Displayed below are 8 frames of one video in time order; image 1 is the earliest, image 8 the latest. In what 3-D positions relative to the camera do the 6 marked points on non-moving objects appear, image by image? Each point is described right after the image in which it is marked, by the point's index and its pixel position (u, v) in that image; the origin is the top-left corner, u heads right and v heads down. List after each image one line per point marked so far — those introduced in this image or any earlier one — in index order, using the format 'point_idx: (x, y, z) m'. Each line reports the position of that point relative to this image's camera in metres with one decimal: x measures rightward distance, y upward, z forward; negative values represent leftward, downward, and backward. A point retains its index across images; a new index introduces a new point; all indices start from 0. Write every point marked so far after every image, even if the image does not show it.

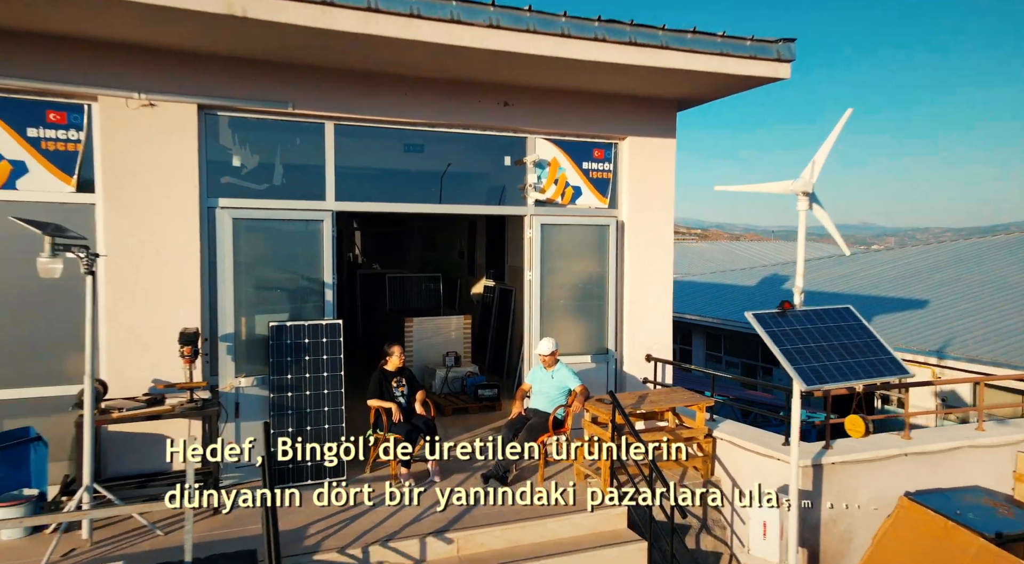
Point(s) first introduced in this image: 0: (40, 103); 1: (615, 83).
0: (-2.9, +1.1, +4.0) m
1: (+0.9, +1.6, +5.2) m
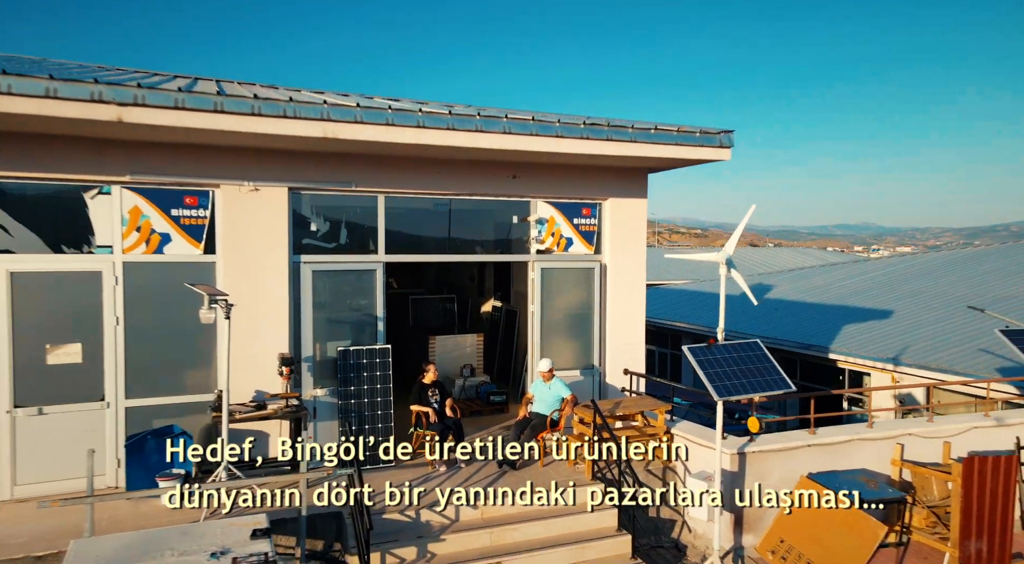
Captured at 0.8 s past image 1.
0: (-2.8, +0.8, +5.6) m
1: (+0.9, +1.2, +6.7) m
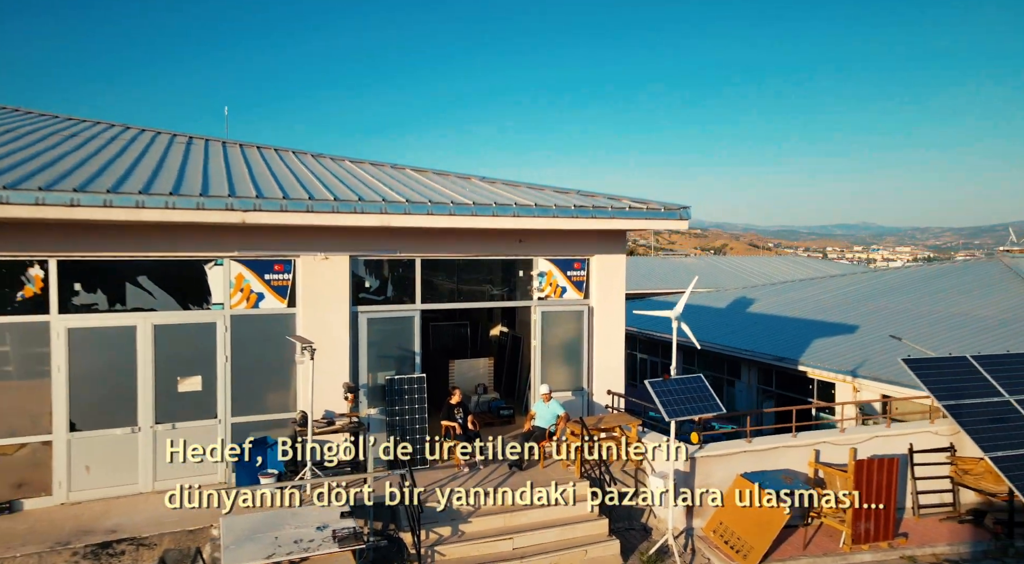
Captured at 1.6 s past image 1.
0: (-2.8, +0.2, +7.4) m
1: (+1.0, +0.7, +8.6) m
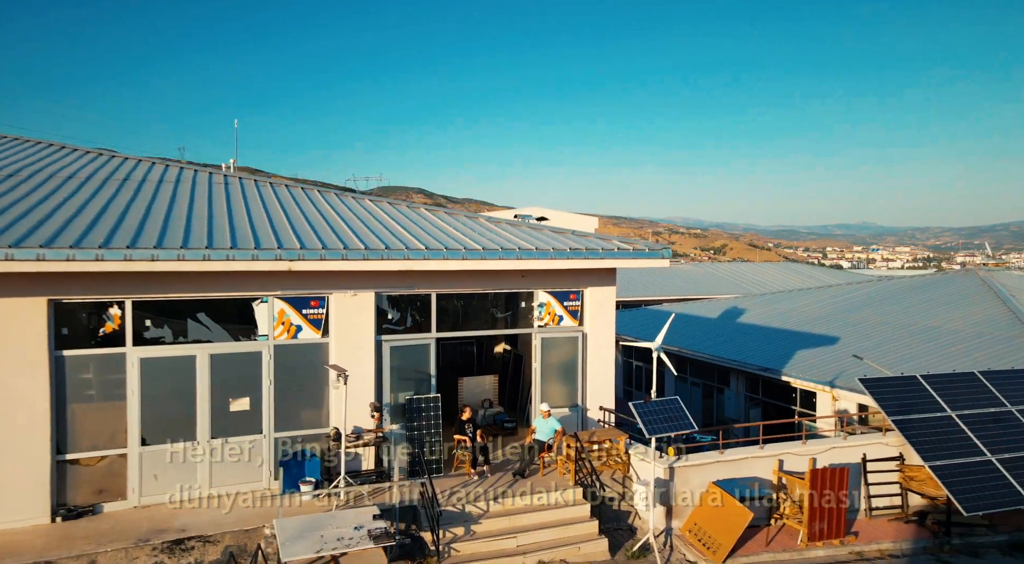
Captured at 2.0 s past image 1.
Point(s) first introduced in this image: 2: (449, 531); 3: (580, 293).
0: (-2.7, -0.2, +8.6) m
1: (+1.1, +0.2, +9.8) m
2: (-0.8, -3.0, +7.9) m
3: (+1.1, -0.2, +10.2) m
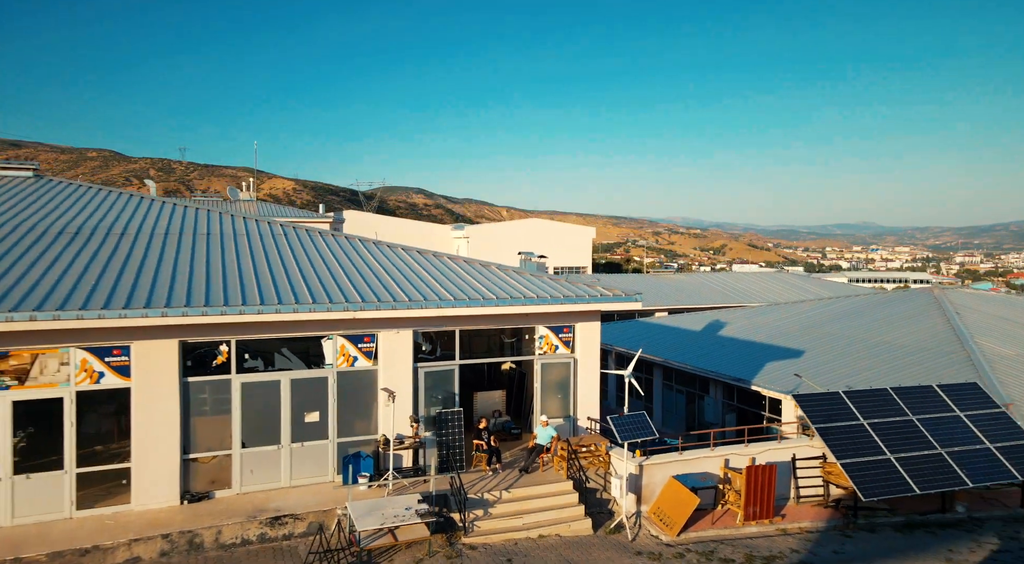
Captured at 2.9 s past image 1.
0: (-2.6, -0.9, +11.2) m
1: (+1.2, -0.5, +12.4) m
2: (-0.6, -3.7, +10.5) m
3: (+1.2, -0.9, +12.9) m
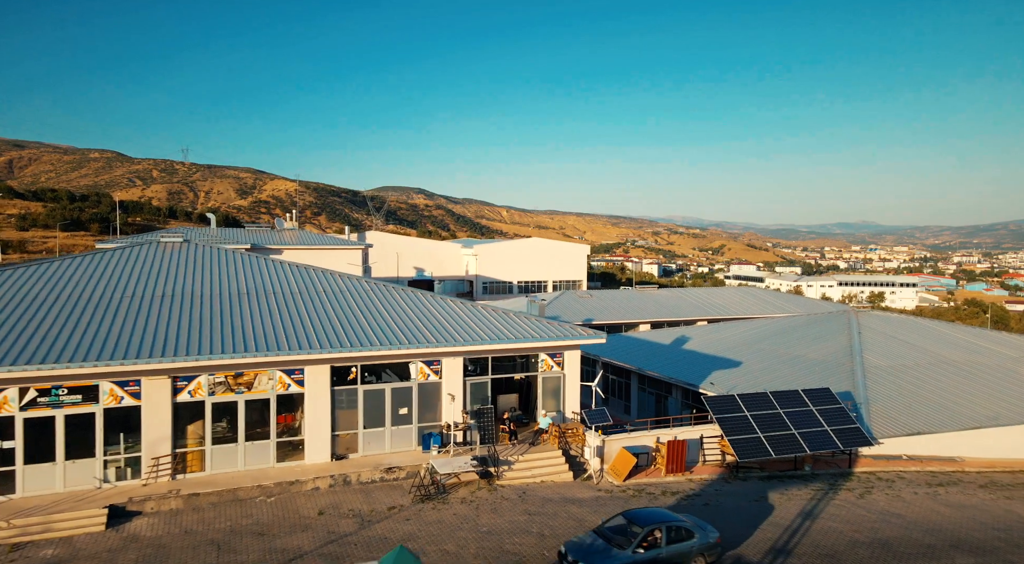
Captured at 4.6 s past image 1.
0: (-2.2, -2.2, +18.3) m
1: (+1.5, -1.8, +19.5) m
2: (-0.3, -5.0, +17.6) m
3: (+1.5, -2.2, +20.0) m
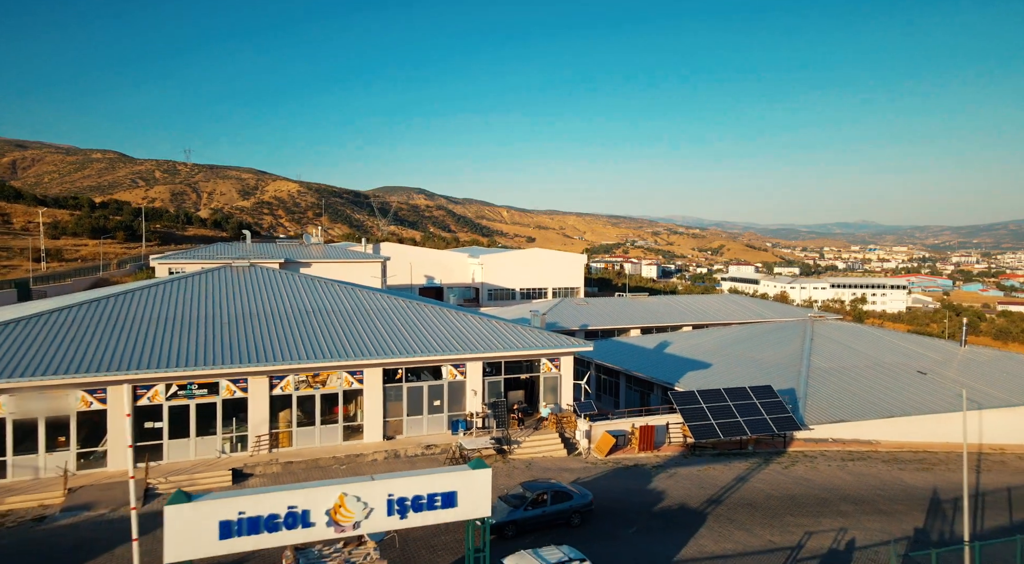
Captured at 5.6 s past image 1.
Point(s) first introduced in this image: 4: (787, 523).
0: (-1.9, -3.0, +23.7) m
1: (+1.8, -2.6, +24.9) m
2: (0.0, -5.8, +23.0) m
3: (+1.8, -3.0, +25.4) m
4: (+7.4, -6.5, +17.4) m
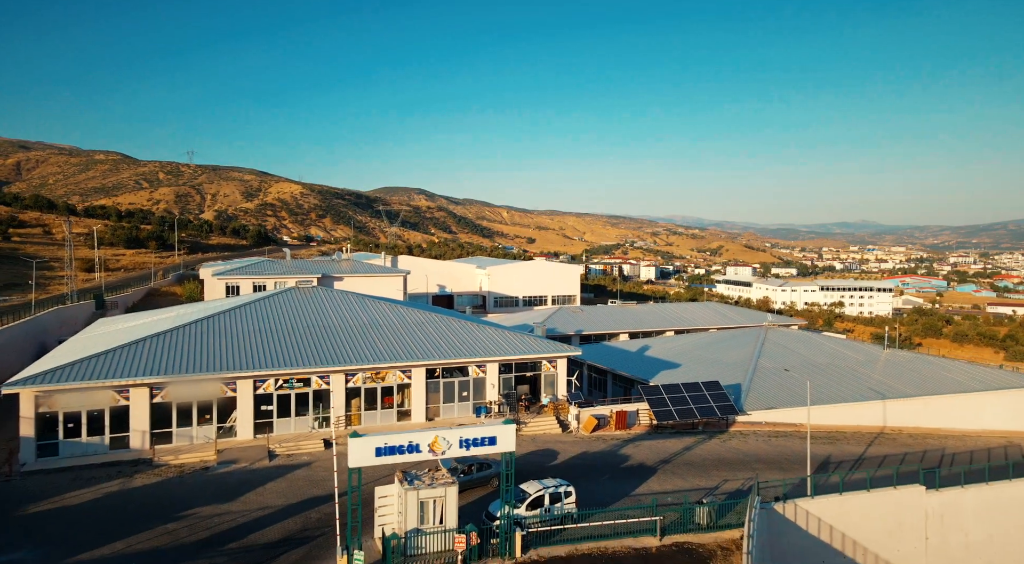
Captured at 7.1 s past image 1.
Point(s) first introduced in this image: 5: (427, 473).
0: (-1.5, -4.0, +31.7) m
1: (+2.3, -3.6, +32.8) m
2: (+0.4, -6.9, +30.9) m
3: (+2.3, -4.0, +33.3) m
4: (+7.9, -7.5, +25.3) m
5: (-2.5, -5.6, +19.0) m
